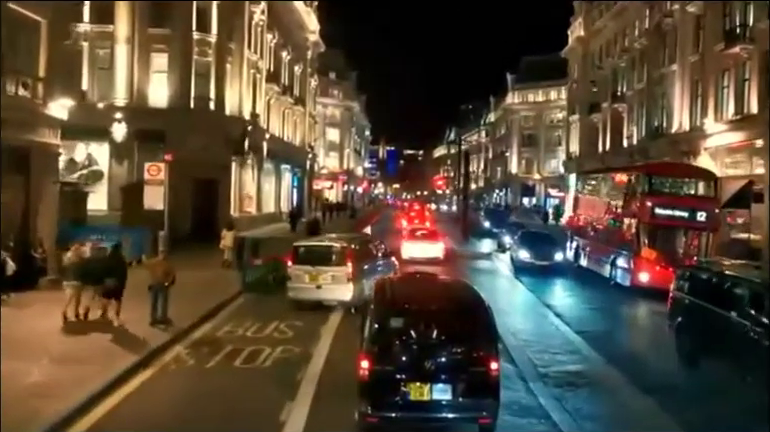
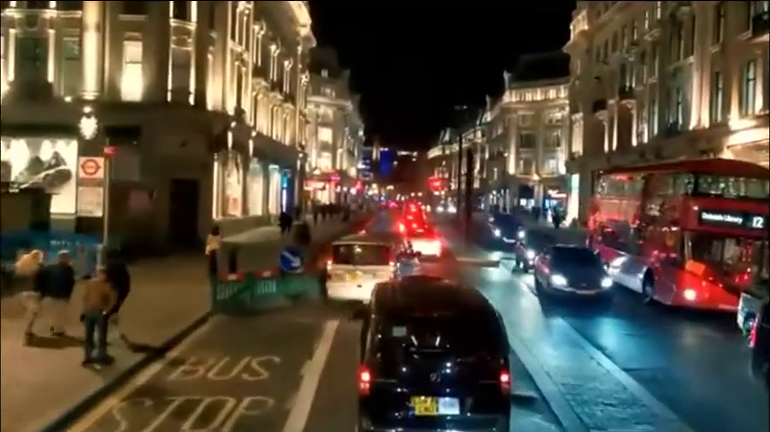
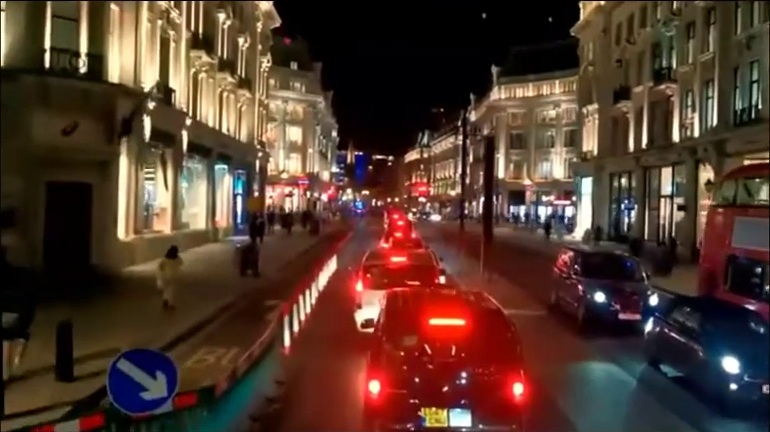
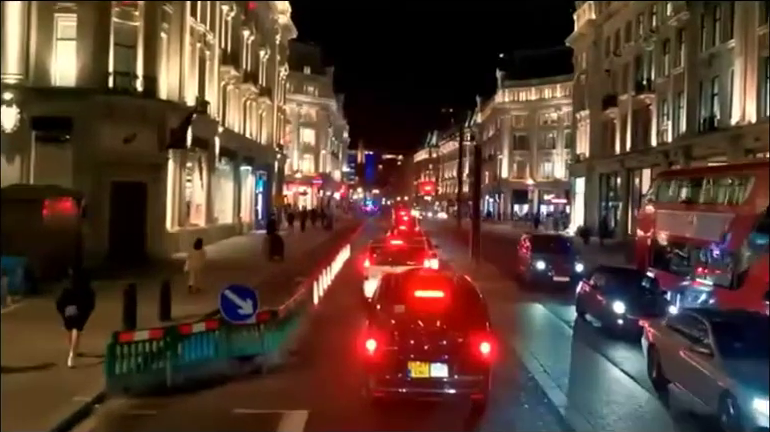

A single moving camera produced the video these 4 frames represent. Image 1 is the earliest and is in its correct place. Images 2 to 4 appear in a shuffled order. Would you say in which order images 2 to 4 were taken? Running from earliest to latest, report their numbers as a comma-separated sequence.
2, 4, 3
